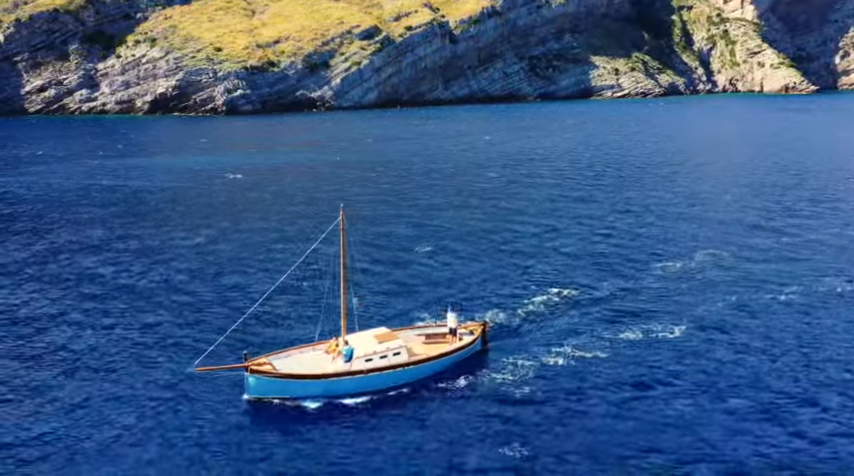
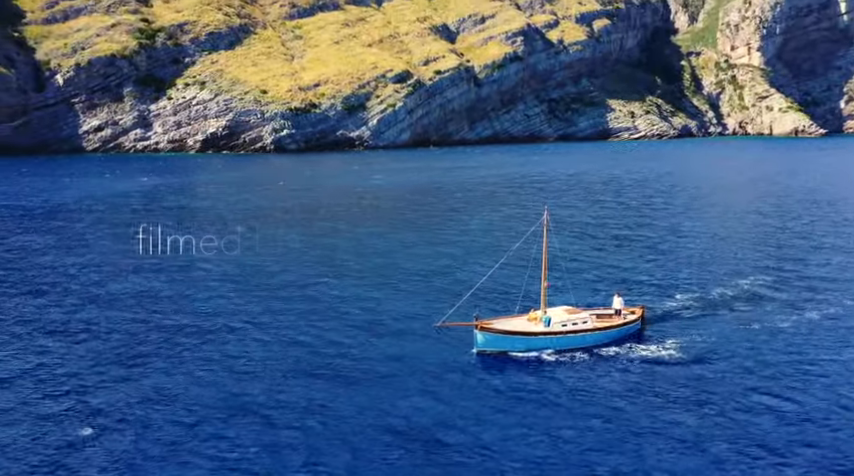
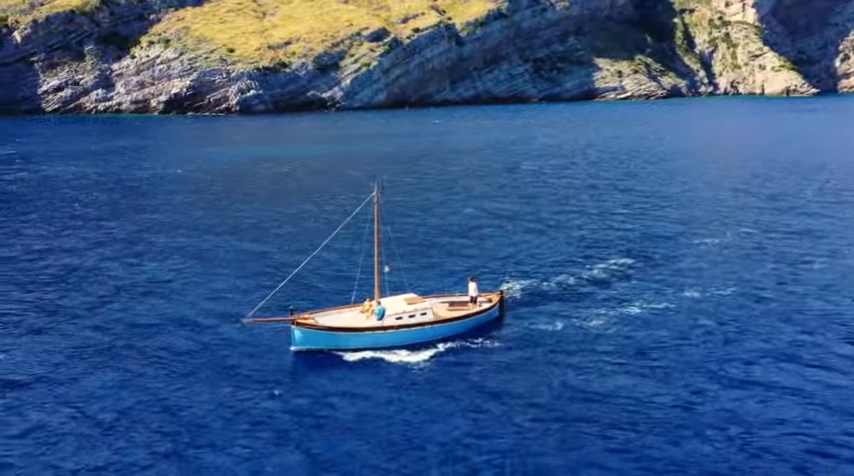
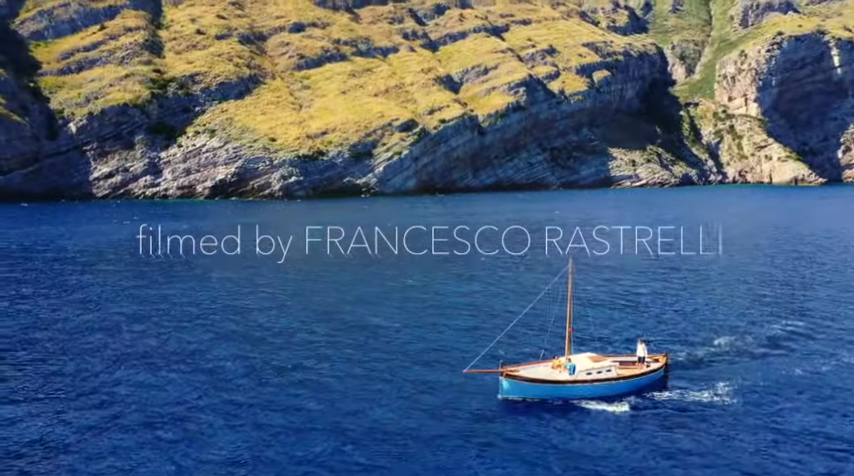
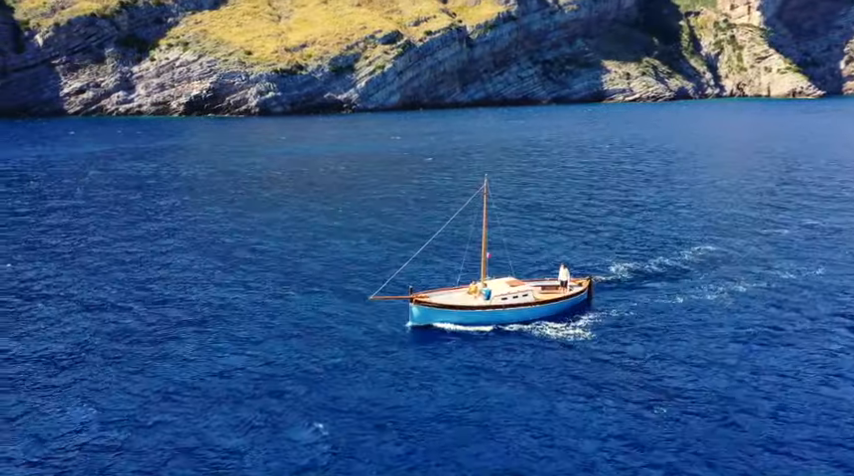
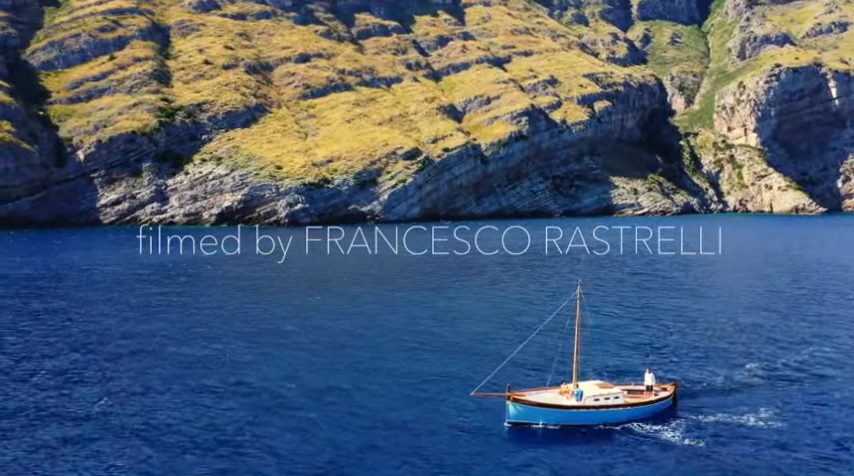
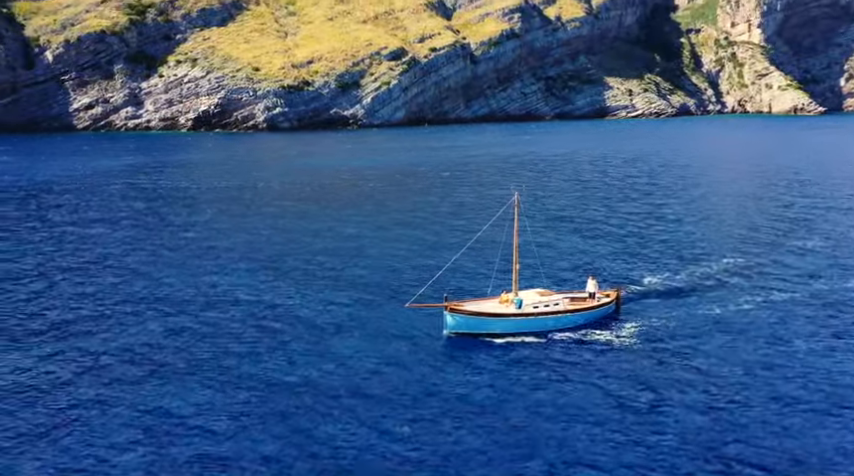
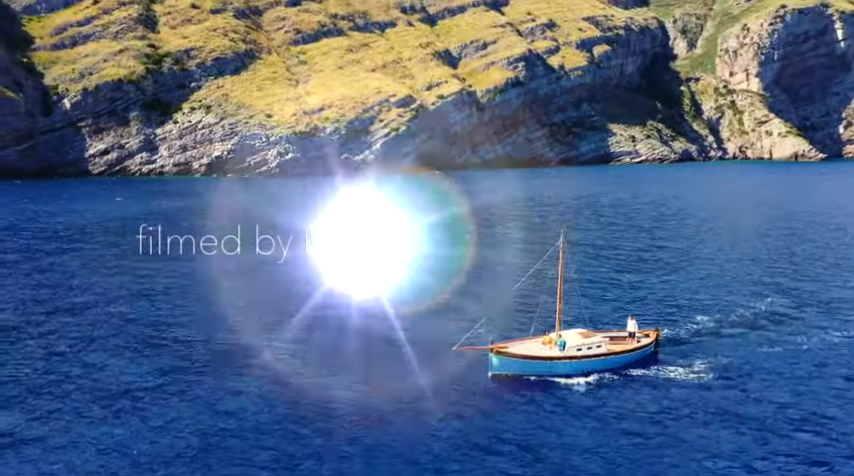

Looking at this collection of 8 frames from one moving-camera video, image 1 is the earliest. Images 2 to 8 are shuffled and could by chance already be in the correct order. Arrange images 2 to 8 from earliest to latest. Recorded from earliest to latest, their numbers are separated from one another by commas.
3, 5, 7, 2, 8, 4, 6
